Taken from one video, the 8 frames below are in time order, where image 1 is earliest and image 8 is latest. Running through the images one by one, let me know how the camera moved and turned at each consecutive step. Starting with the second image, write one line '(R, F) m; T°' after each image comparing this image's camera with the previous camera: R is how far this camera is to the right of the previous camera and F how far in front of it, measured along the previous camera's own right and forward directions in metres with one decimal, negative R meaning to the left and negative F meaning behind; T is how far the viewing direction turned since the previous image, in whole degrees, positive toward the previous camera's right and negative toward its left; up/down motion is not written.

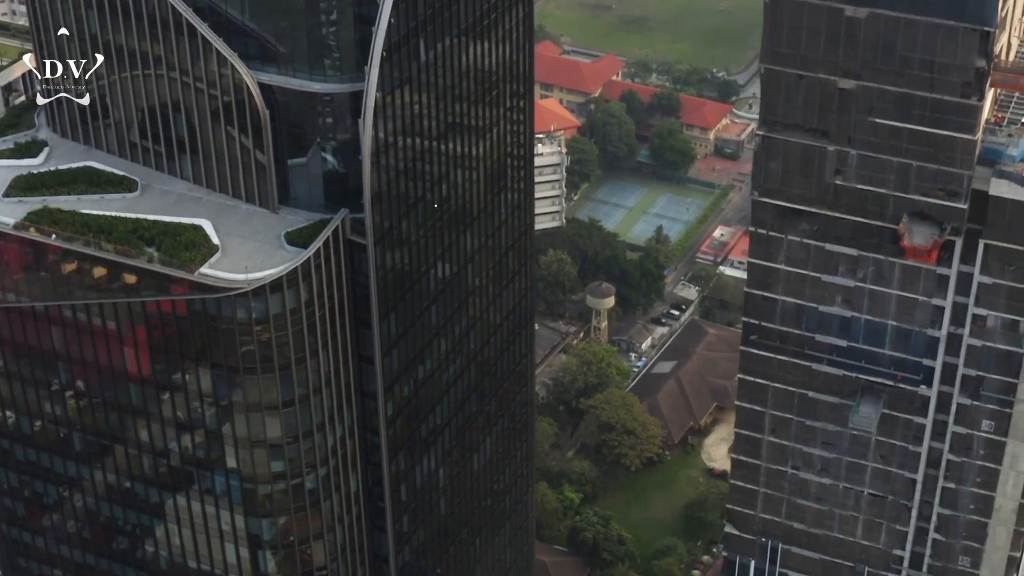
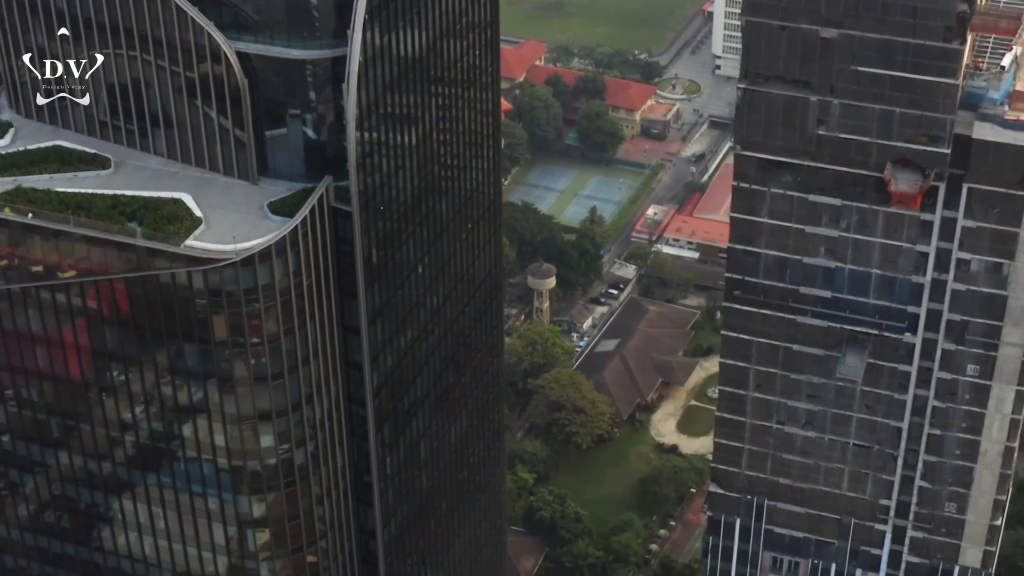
(-6.0, +0.7) m; +4°
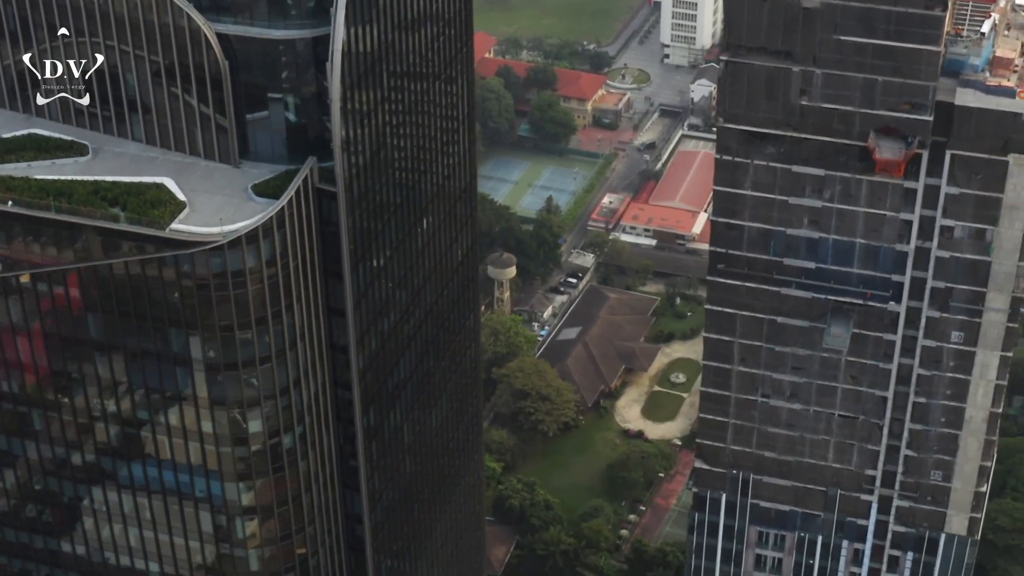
(-3.4, +0.4) m; +2°
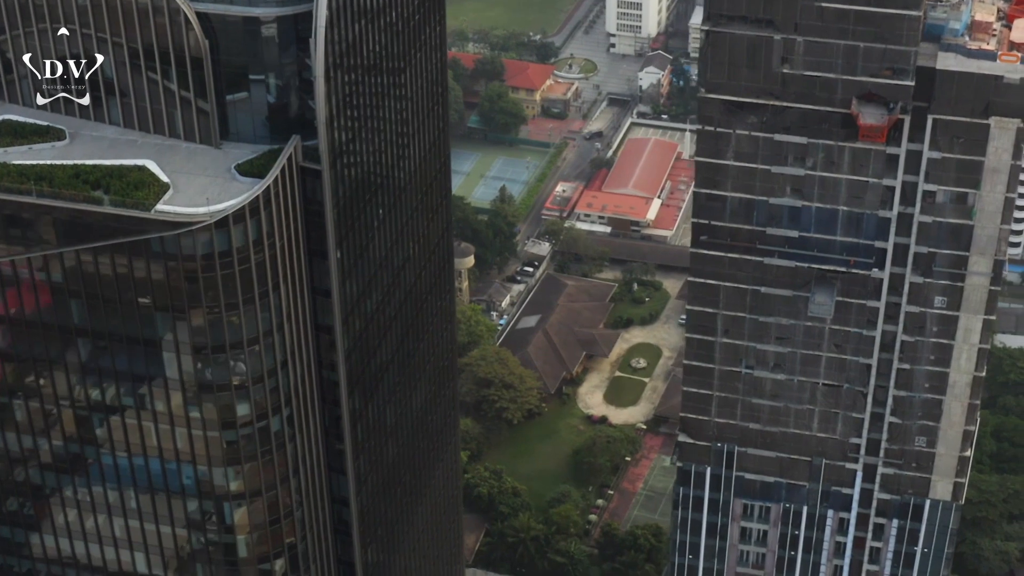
(-3.7, +0.5) m; +2°
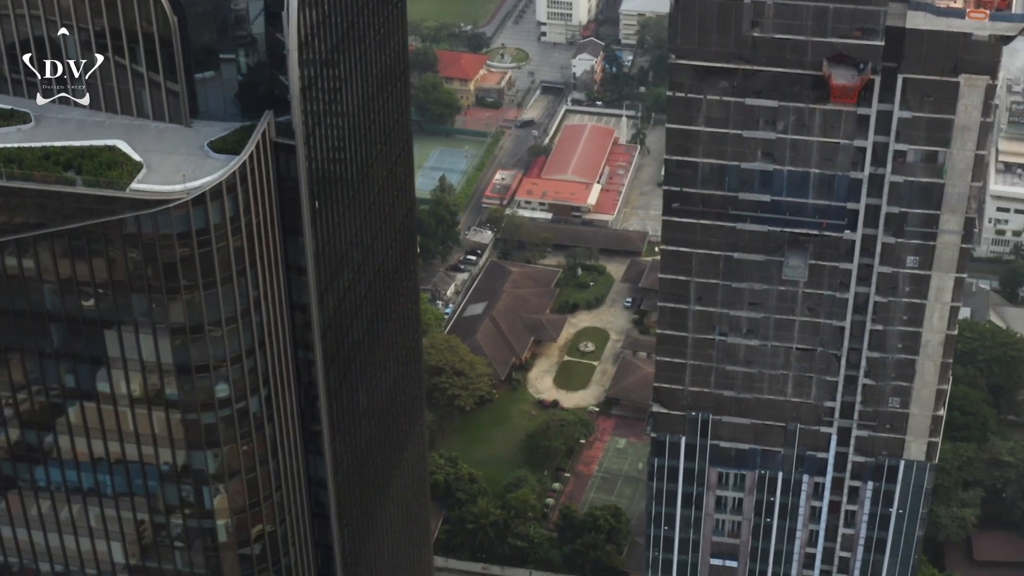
(-4.1, +0.6) m; +3°
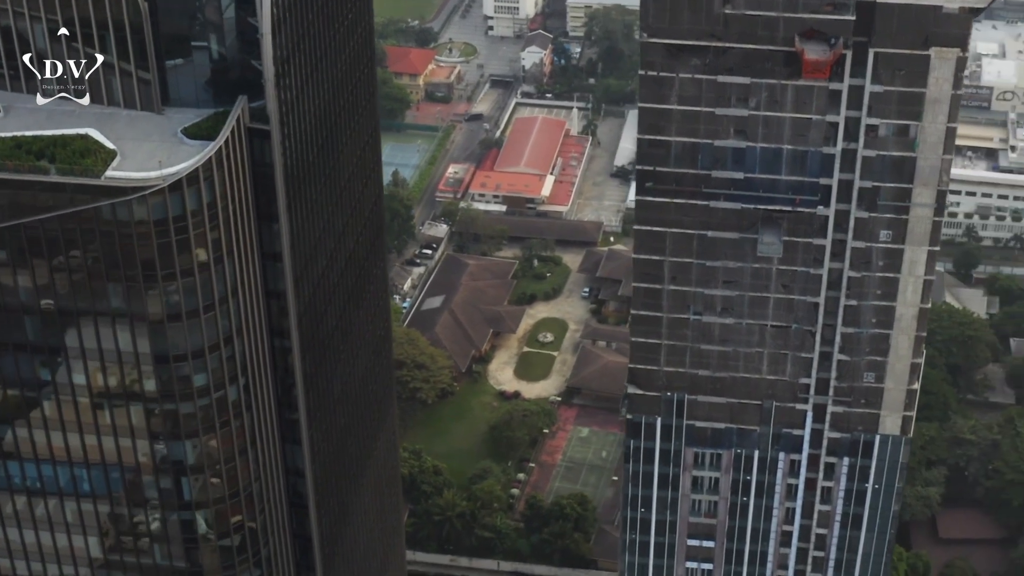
(-2.6, +0.4) m; +2°
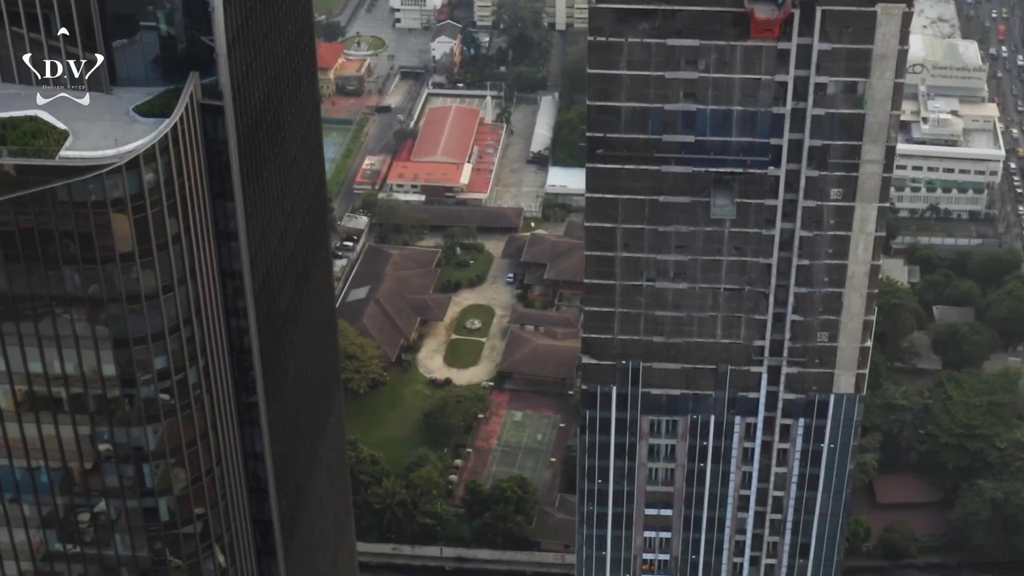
(-4.4, +0.7) m; +4°
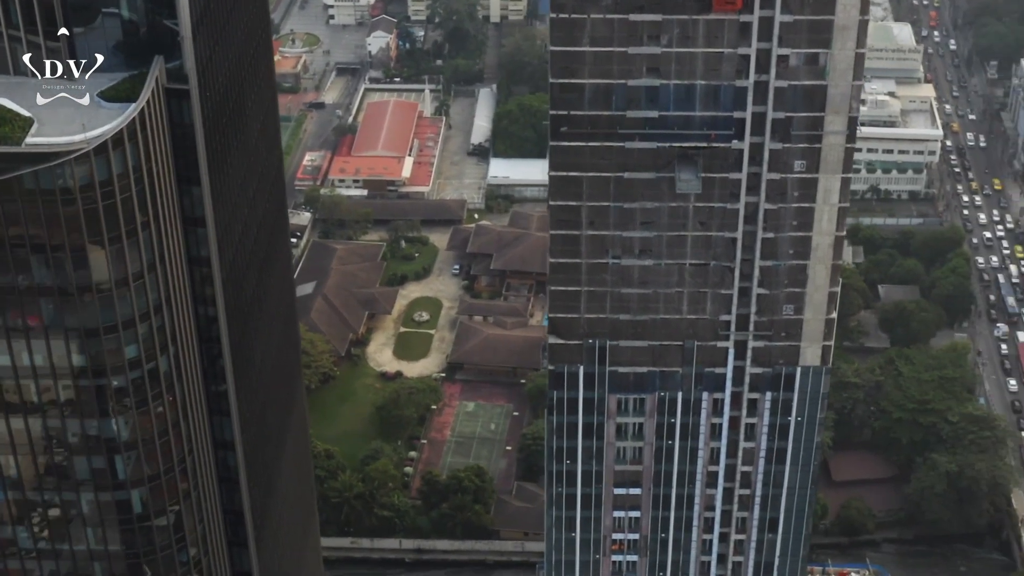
(-3.0, +0.4) m; +2°
